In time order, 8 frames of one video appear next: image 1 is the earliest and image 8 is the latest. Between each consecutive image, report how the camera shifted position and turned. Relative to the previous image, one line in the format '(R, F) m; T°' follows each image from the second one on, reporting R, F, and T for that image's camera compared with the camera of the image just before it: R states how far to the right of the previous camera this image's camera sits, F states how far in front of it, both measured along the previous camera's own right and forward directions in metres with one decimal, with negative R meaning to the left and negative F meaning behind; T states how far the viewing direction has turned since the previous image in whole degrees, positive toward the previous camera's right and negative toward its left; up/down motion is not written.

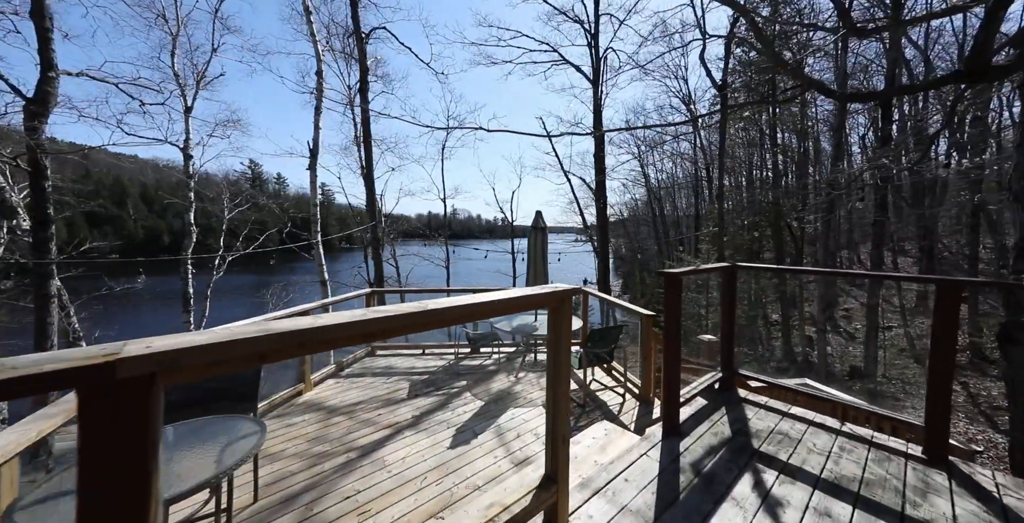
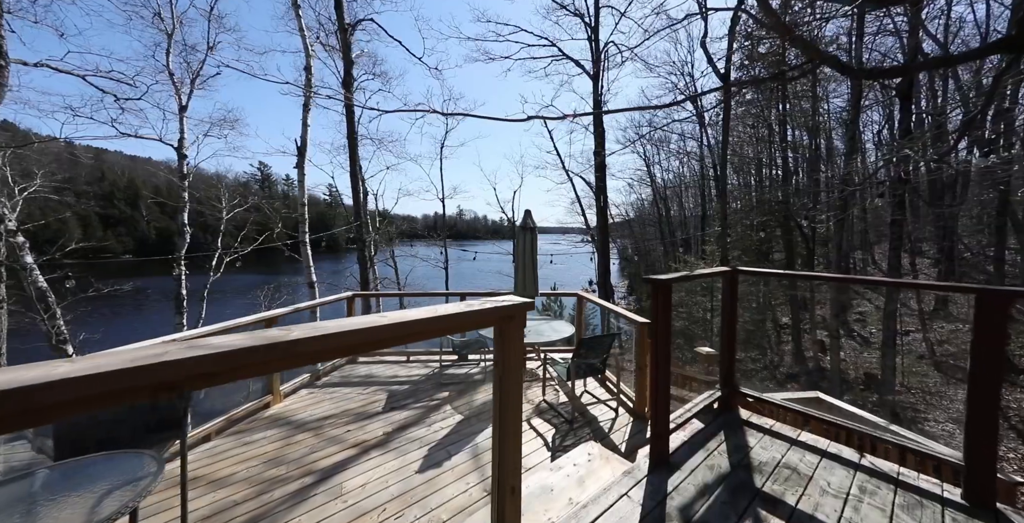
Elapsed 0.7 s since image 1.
(+0.2, +0.3) m; -1°
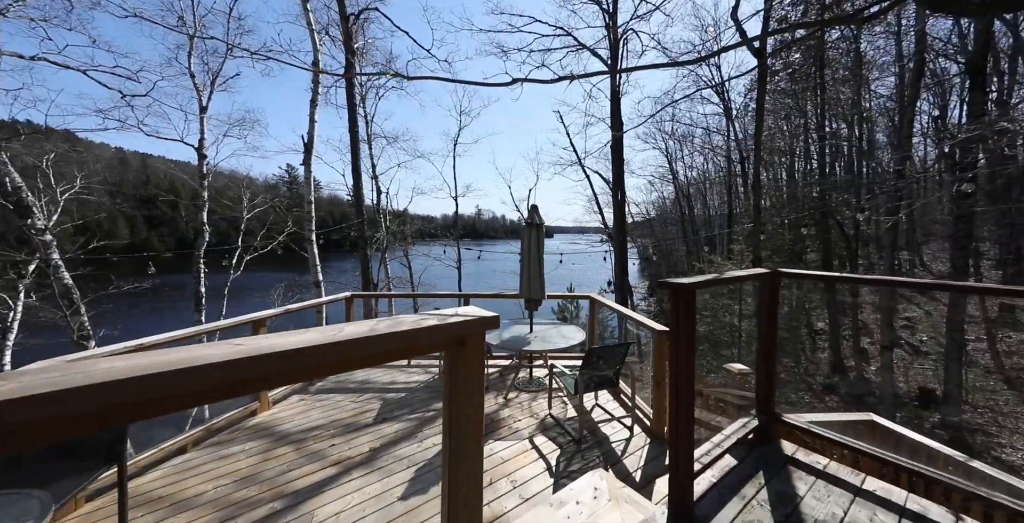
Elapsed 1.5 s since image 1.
(+0.1, +0.3) m; -3°
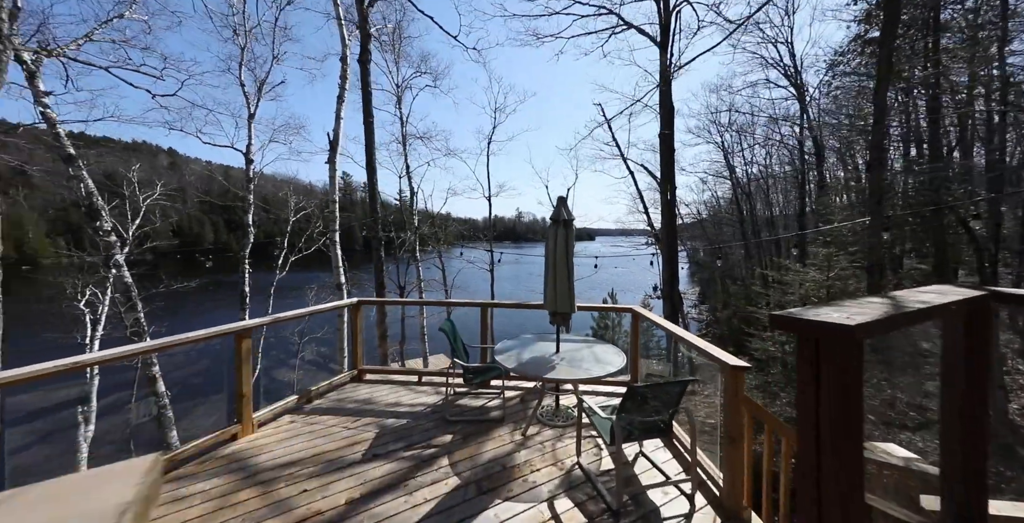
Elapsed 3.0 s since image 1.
(+0.1, +0.6) m; -6°
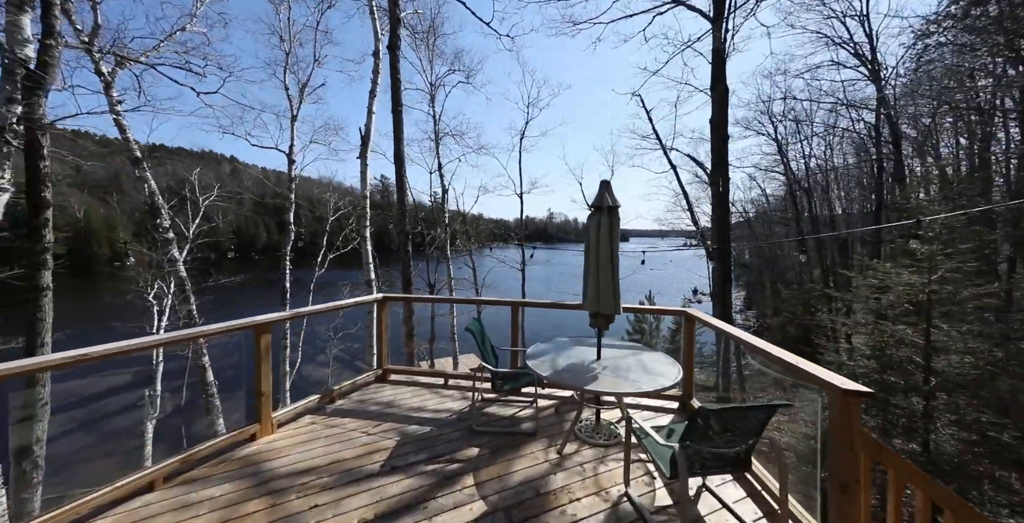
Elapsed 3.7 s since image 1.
(0.0, +0.3) m; -5°
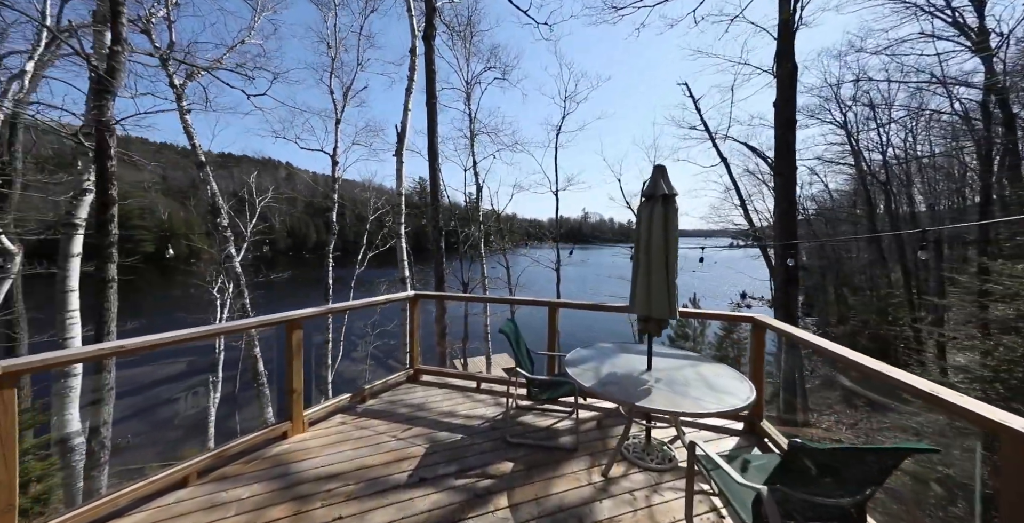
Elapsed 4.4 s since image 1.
(0.0, +0.2) m; -5°
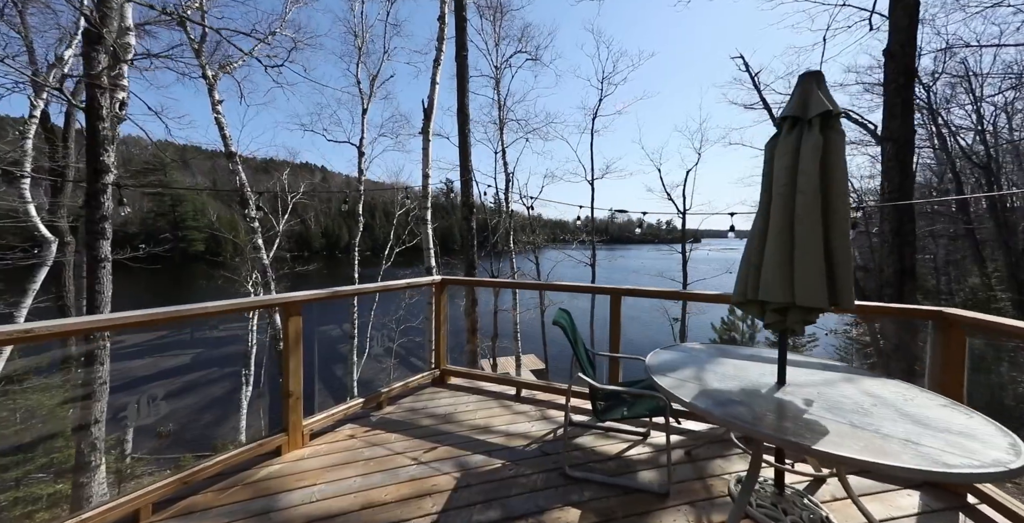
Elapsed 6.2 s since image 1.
(-0.2, +0.6) m; -4°
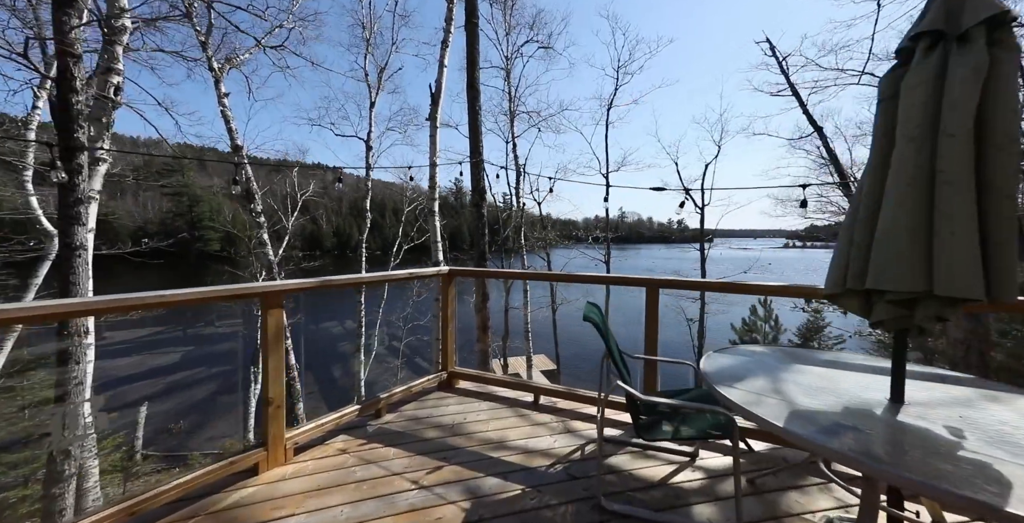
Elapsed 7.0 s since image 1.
(-0.1, +0.3) m; -1°
